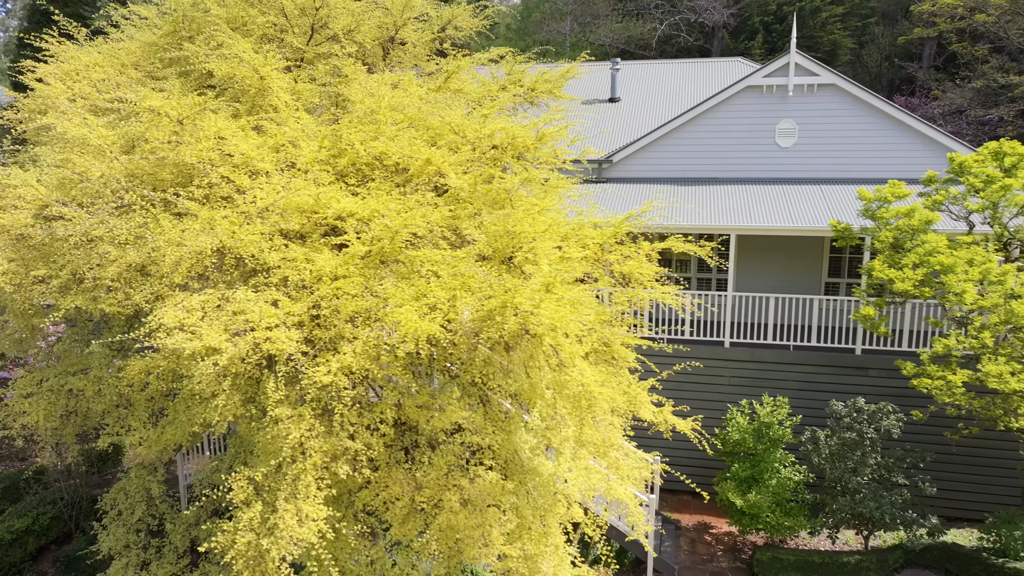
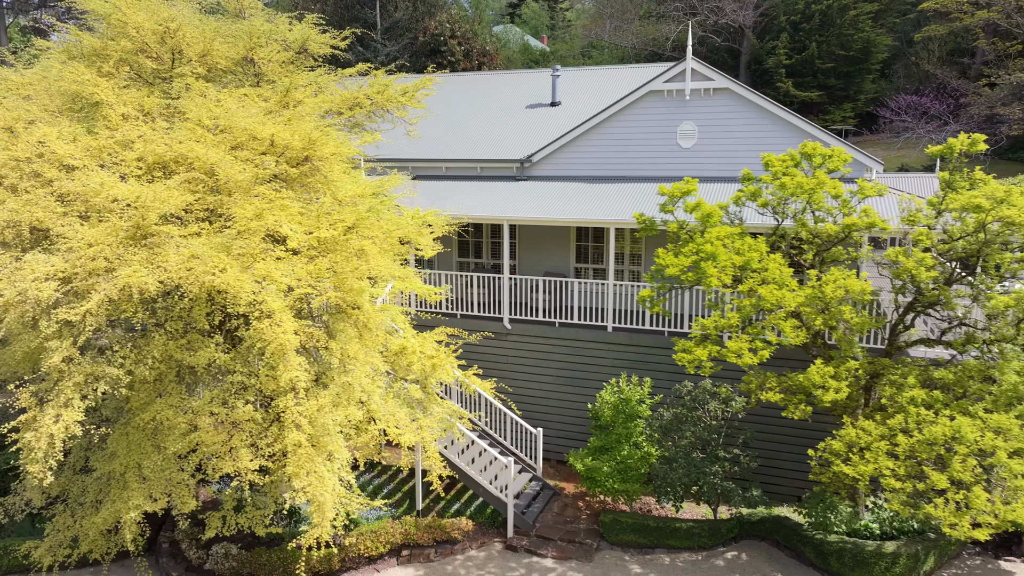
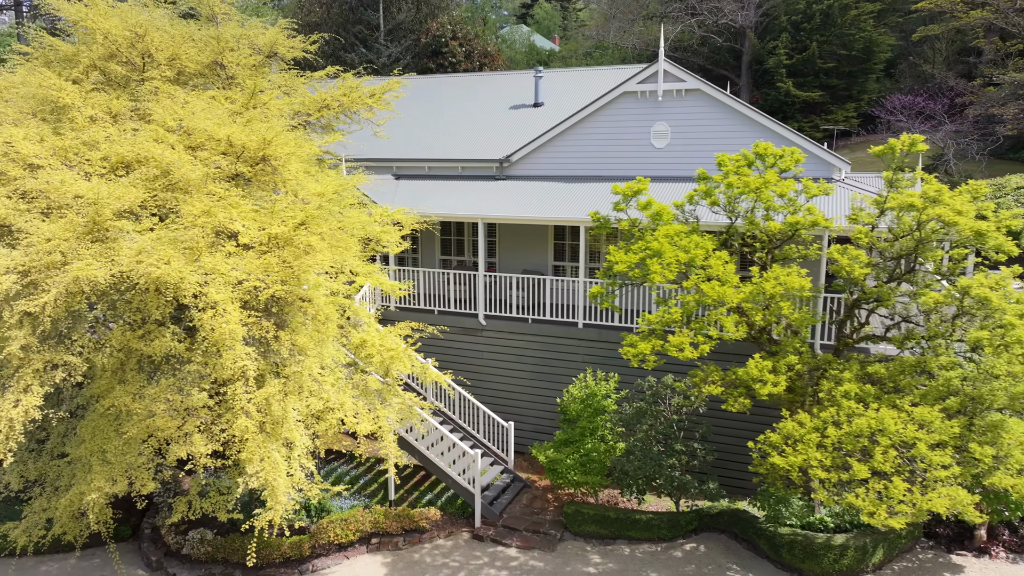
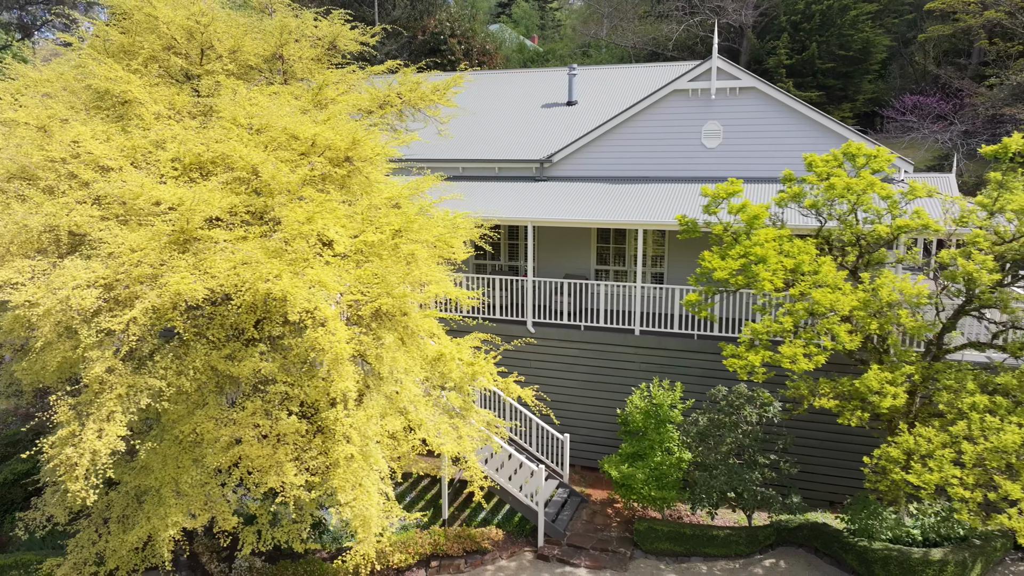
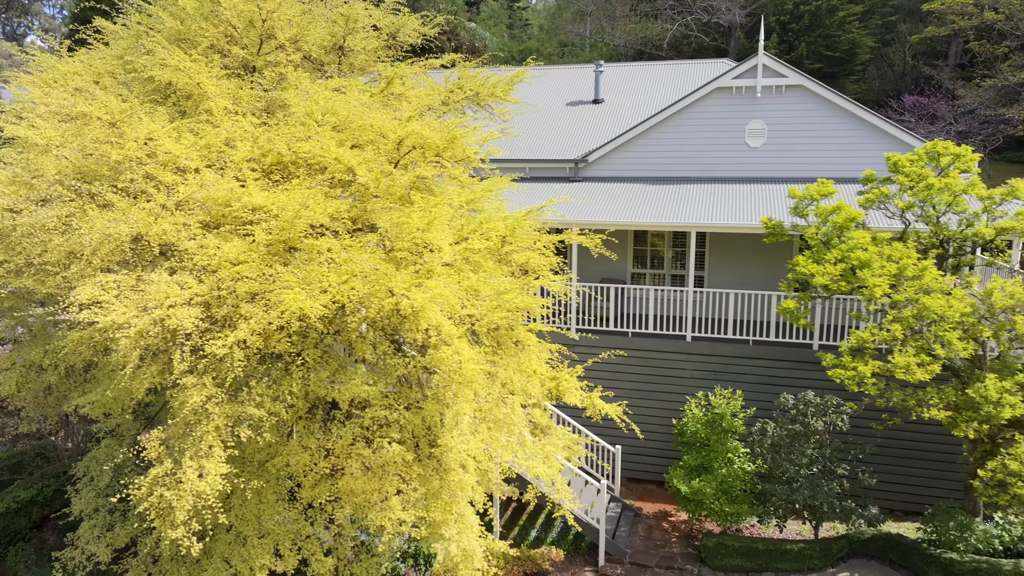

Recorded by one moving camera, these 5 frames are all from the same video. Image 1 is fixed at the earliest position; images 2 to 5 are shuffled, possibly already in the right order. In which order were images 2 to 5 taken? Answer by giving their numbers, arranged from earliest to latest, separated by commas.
5, 4, 2, 3
